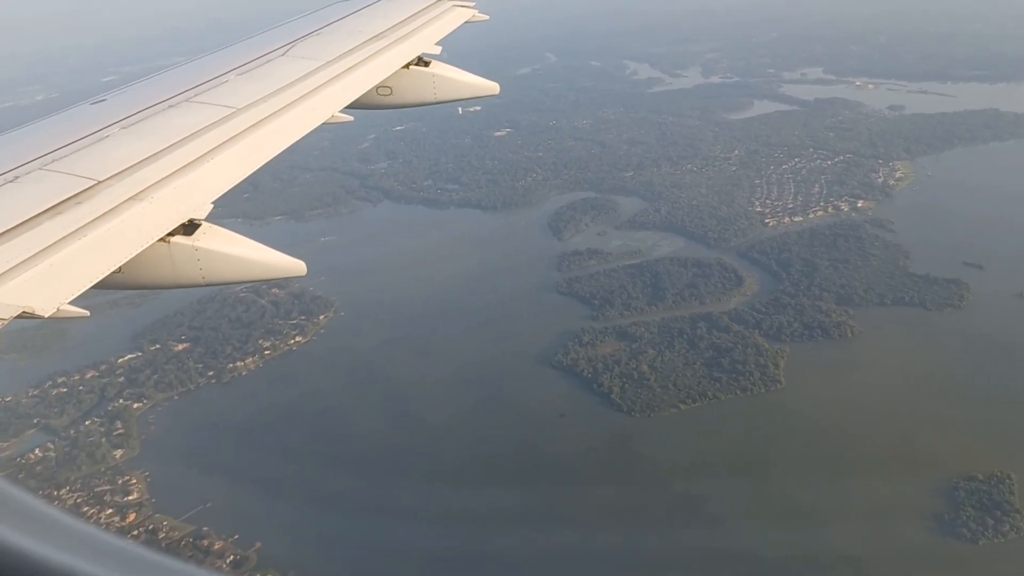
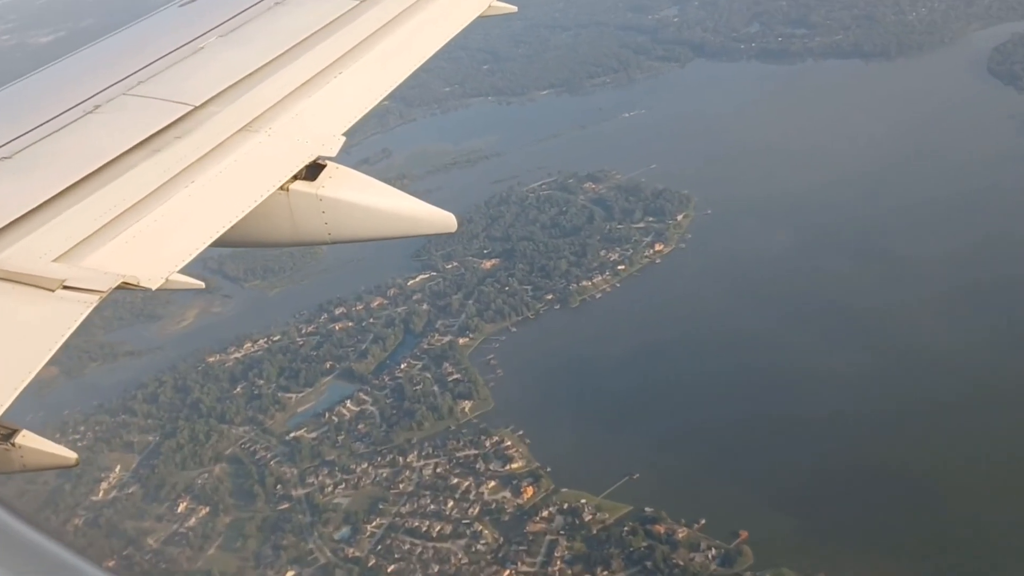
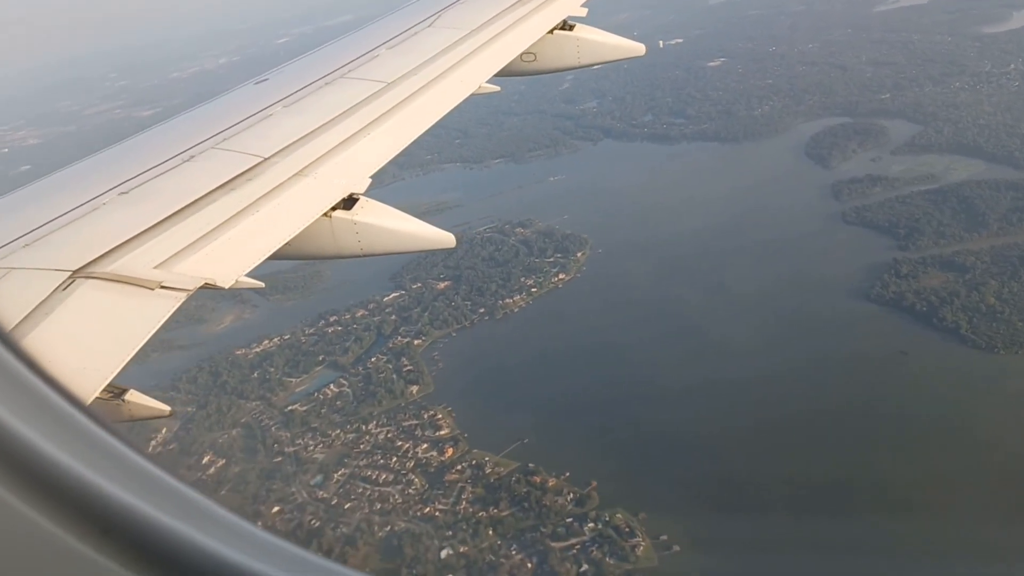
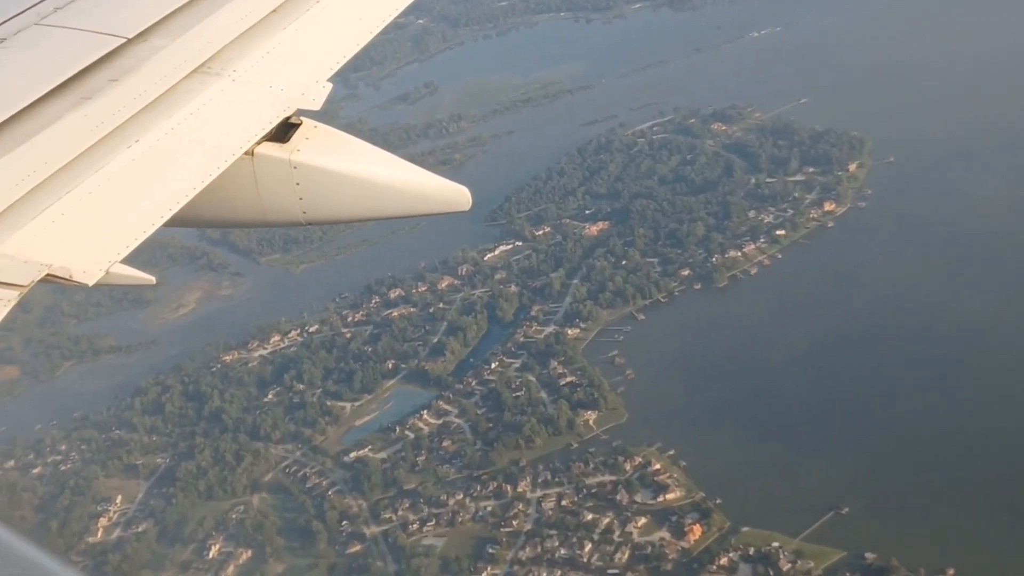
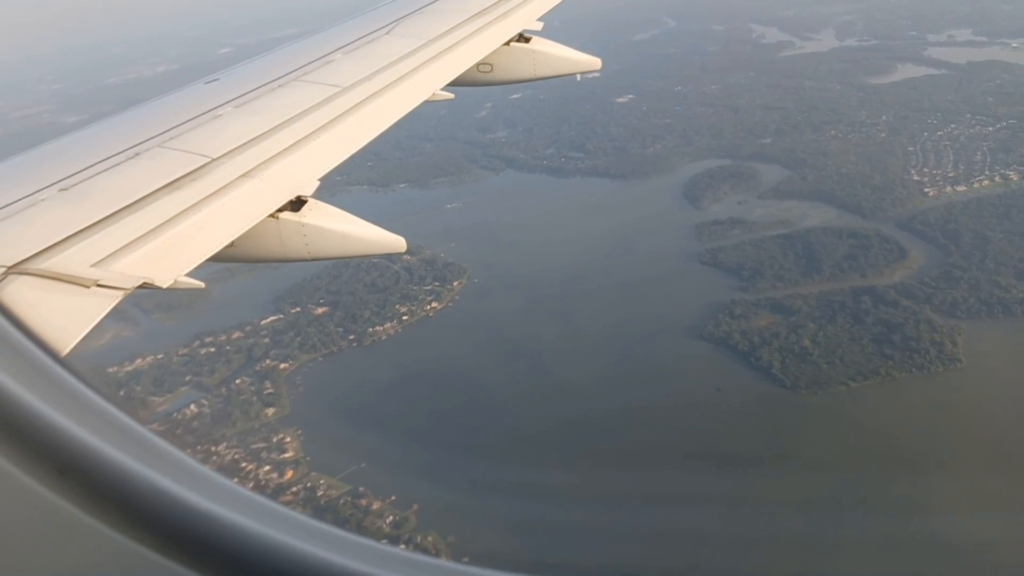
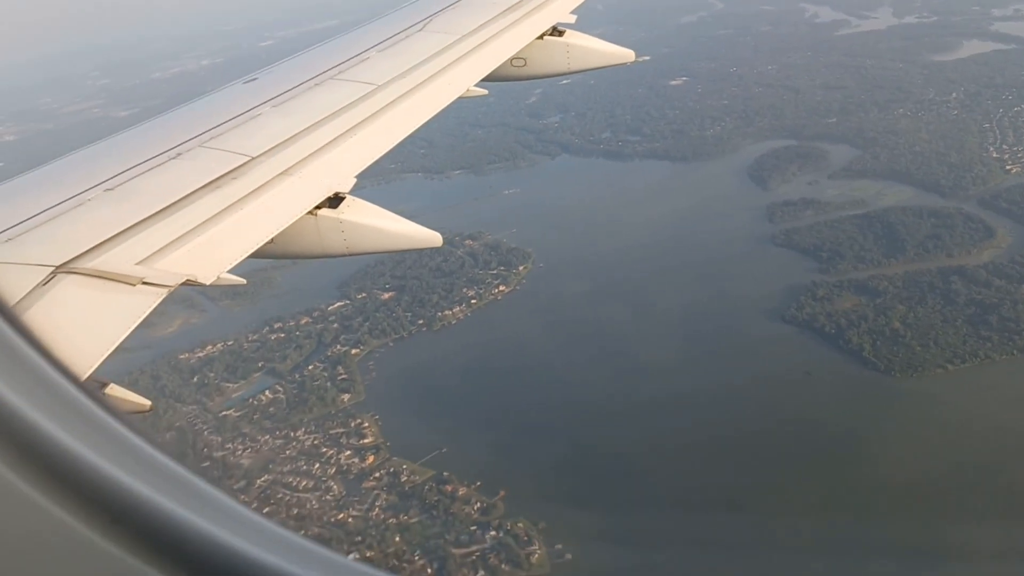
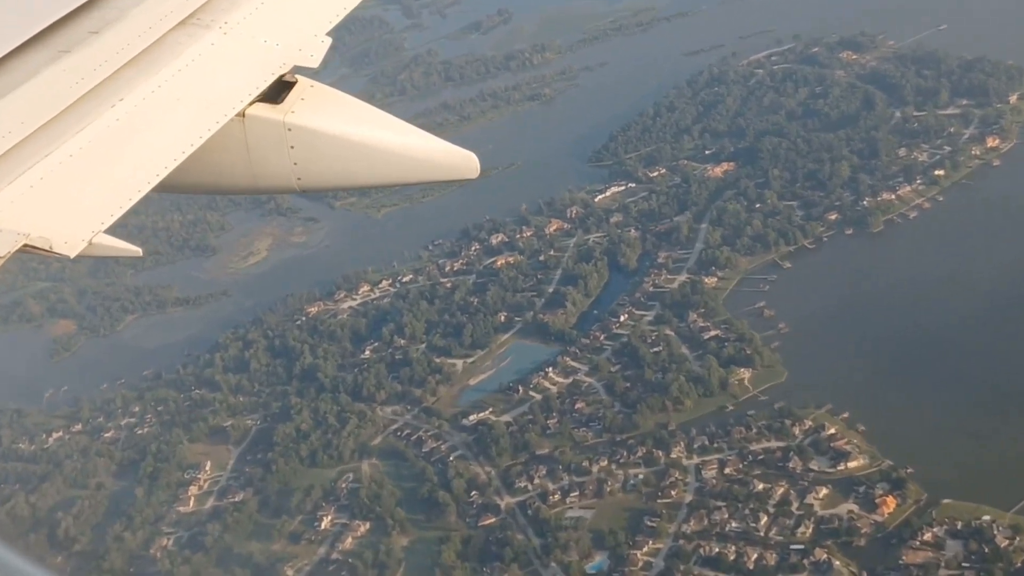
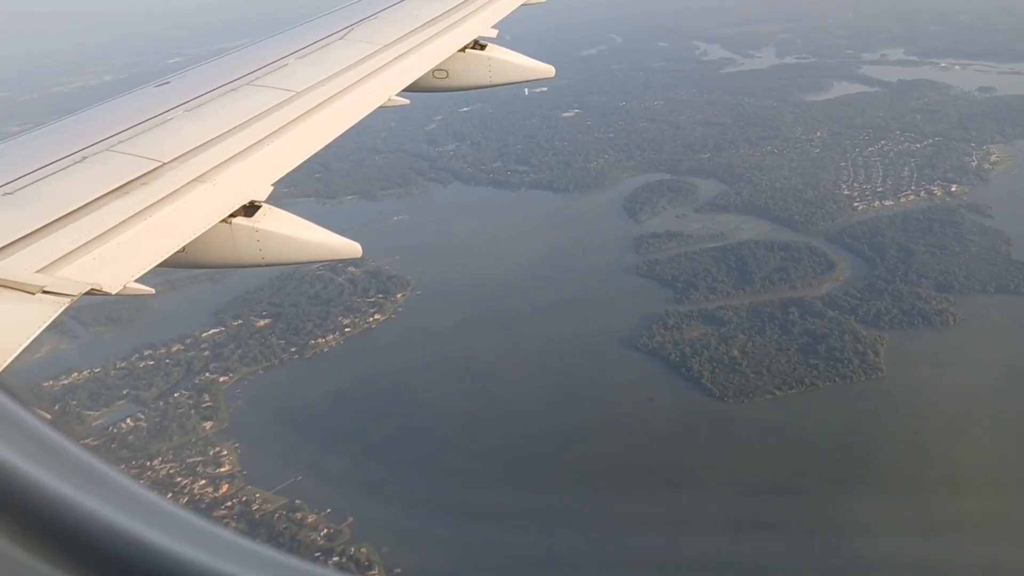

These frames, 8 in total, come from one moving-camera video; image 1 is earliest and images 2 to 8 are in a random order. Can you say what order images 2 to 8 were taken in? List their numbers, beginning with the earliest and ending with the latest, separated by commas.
8, 5, 6, 3, 2, 4, 7
